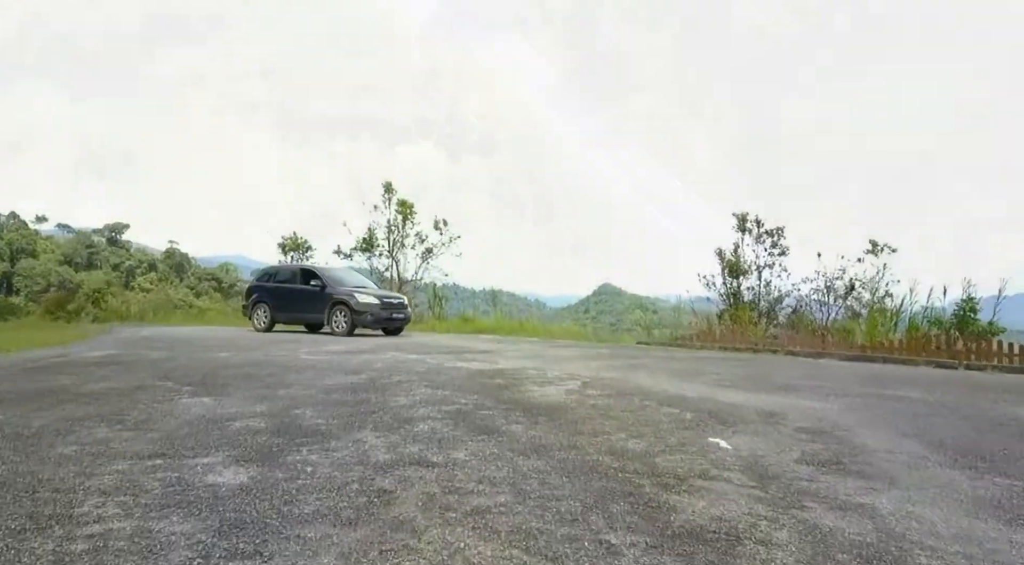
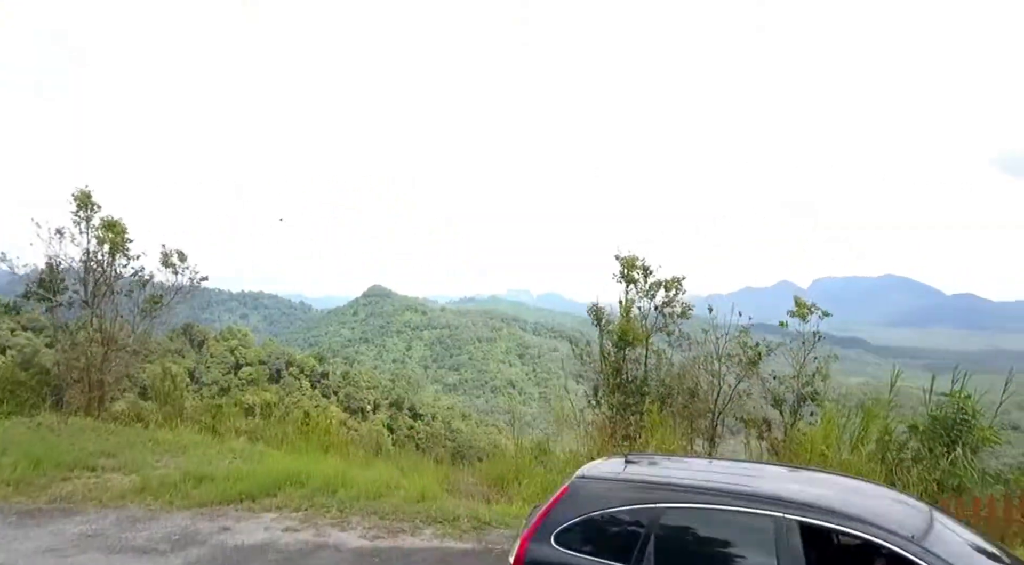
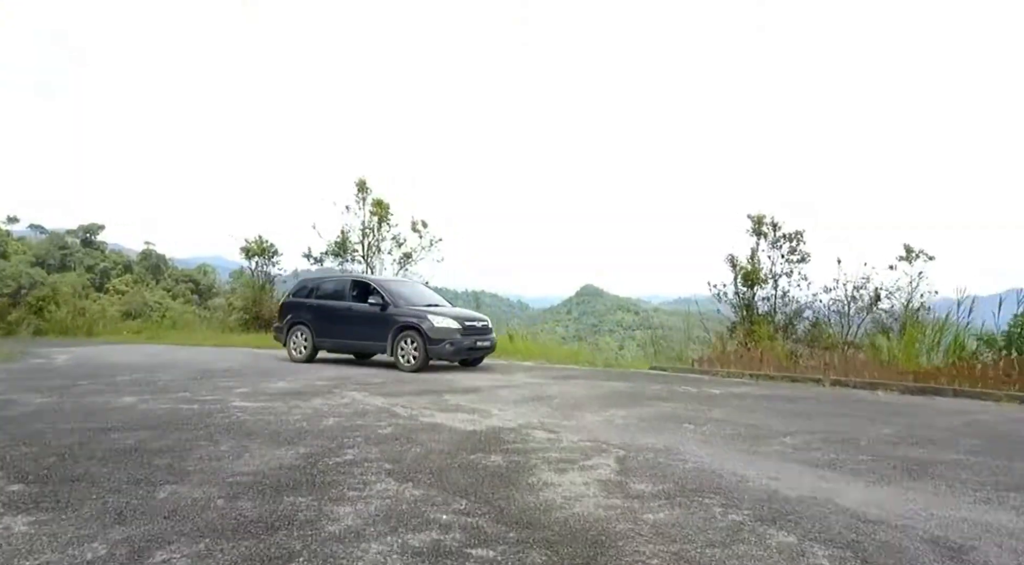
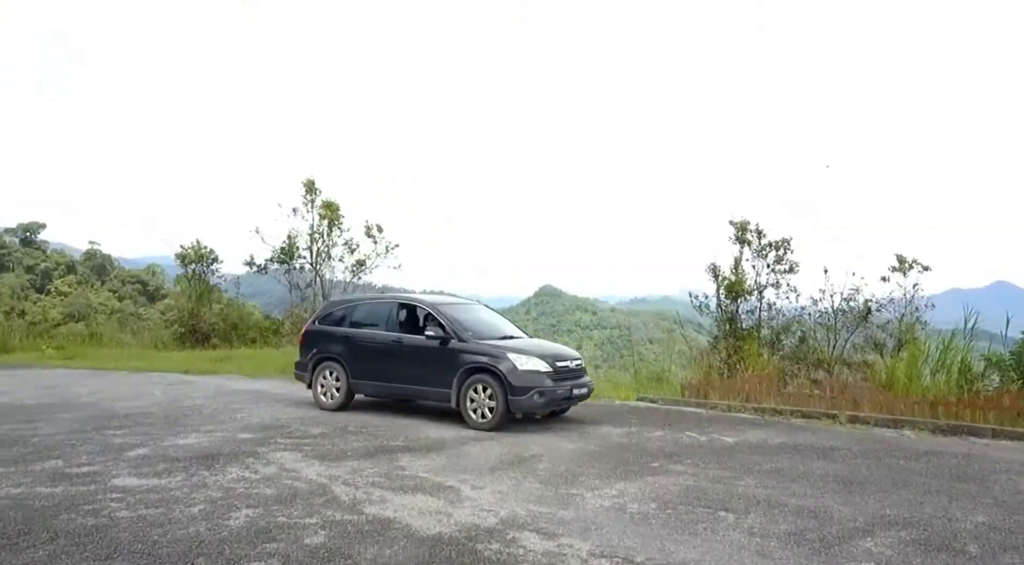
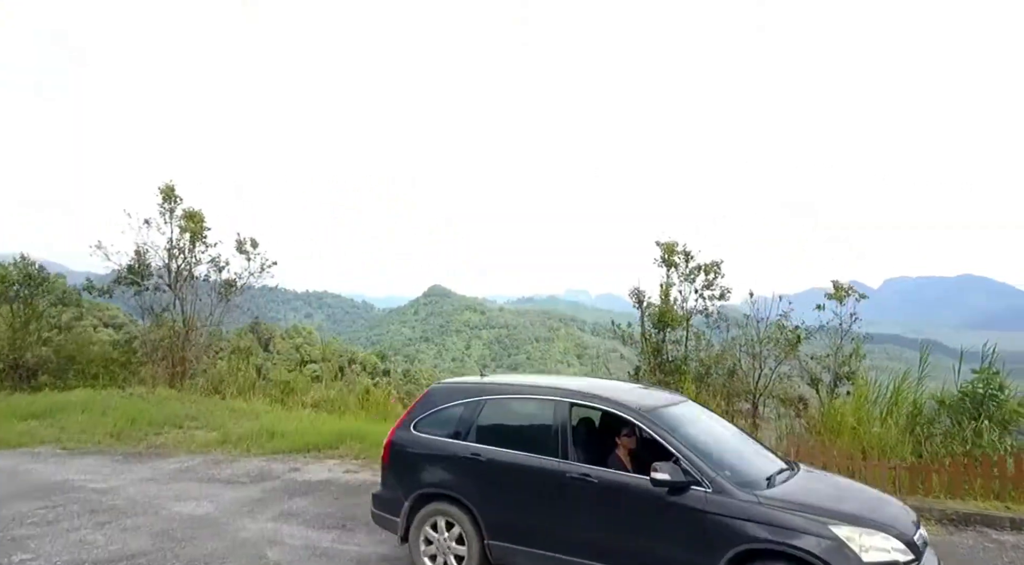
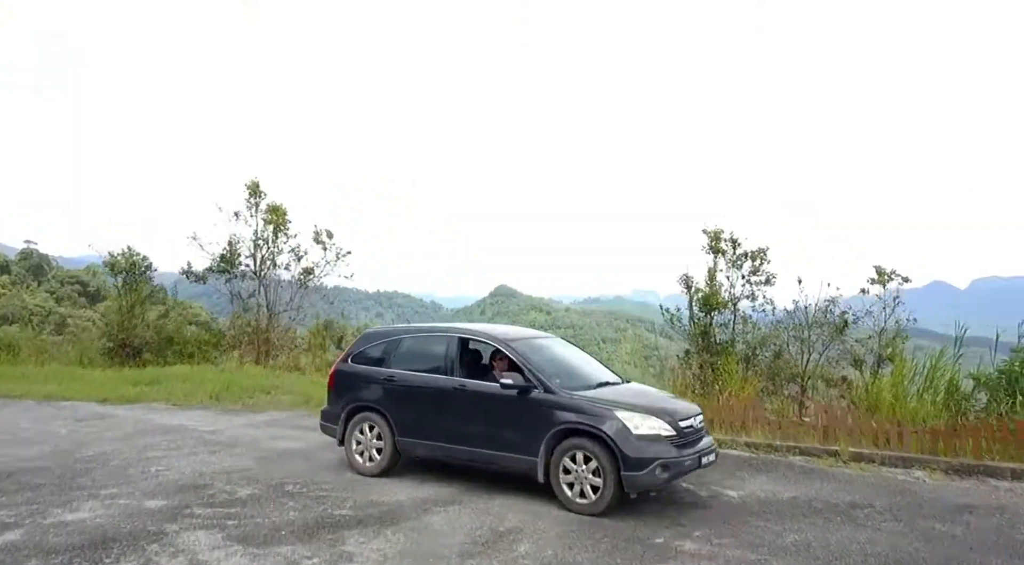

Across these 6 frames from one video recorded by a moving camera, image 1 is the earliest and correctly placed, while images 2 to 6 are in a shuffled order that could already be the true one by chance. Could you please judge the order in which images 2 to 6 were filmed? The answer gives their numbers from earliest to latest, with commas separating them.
3, 4, 6, 5, 2
